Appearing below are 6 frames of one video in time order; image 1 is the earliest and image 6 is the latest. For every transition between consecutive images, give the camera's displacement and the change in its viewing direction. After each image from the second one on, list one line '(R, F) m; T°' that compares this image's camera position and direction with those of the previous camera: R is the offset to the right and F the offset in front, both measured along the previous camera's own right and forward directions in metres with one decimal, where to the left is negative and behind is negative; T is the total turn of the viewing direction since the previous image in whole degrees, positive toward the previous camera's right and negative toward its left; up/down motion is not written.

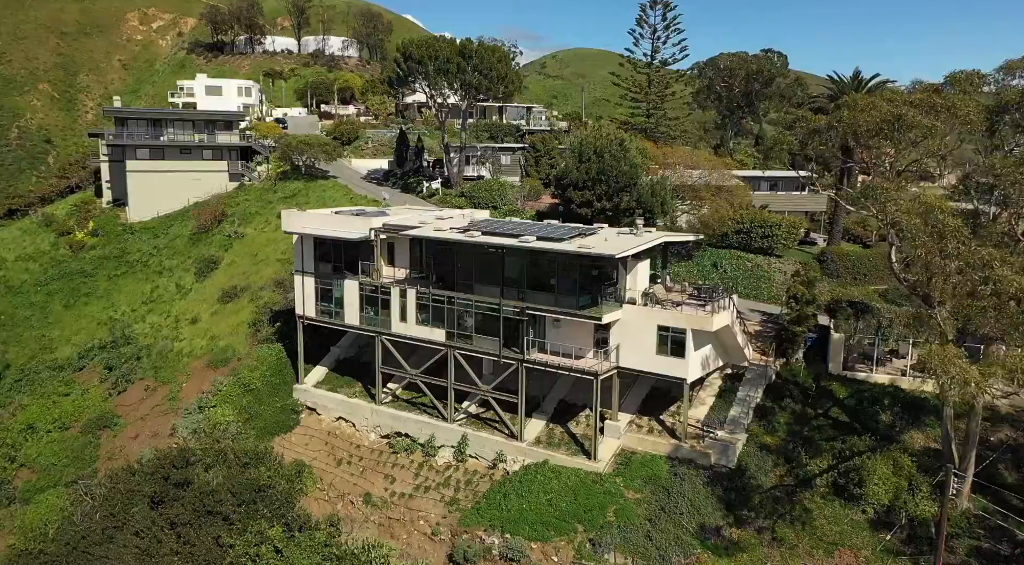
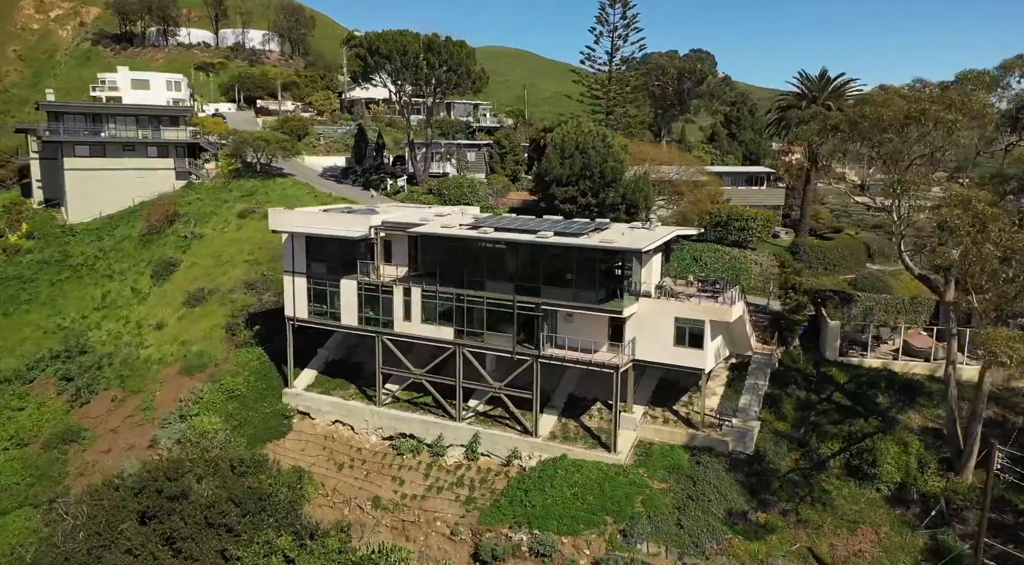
(-3.2, +0.3) m; +6°
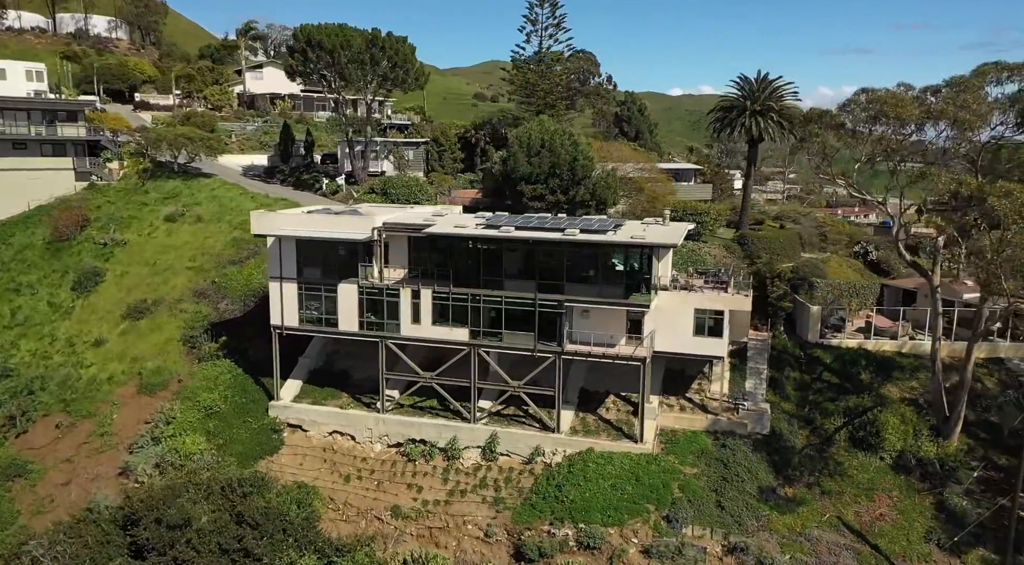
(-5.4, +0.5) m; +11°
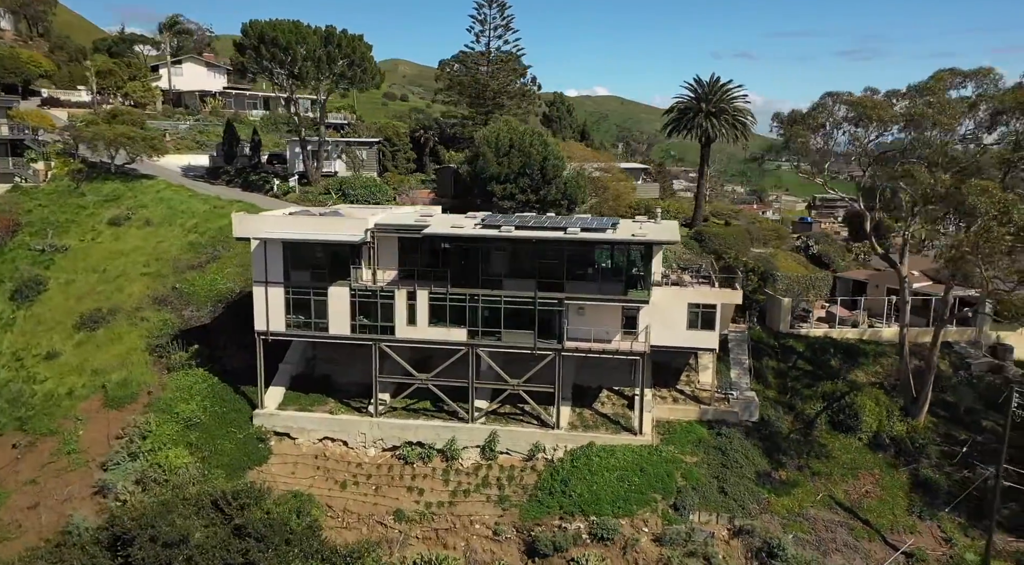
(-3.1, 0.0) m; +7°
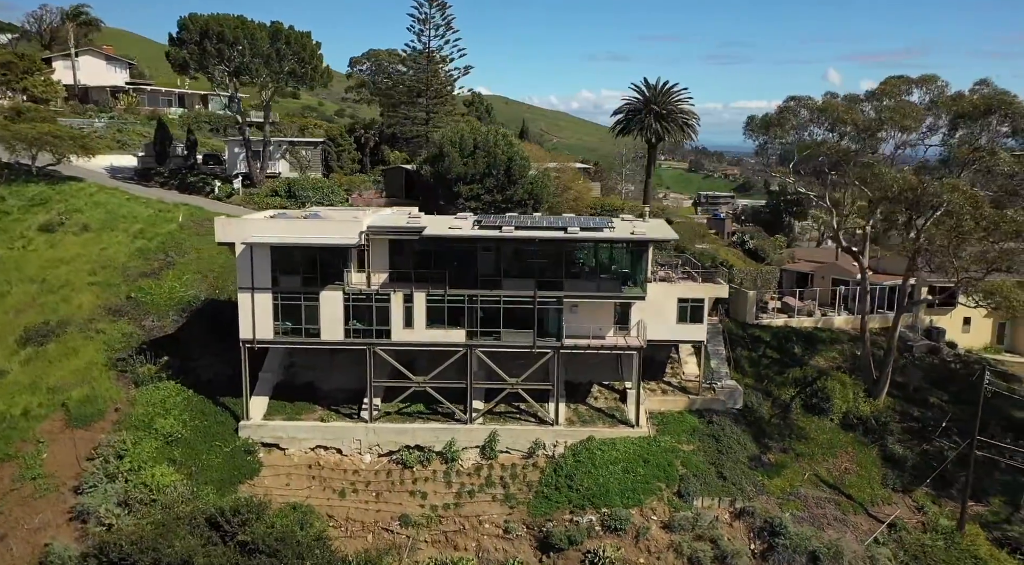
(-3.6, 0.0) m; +8°
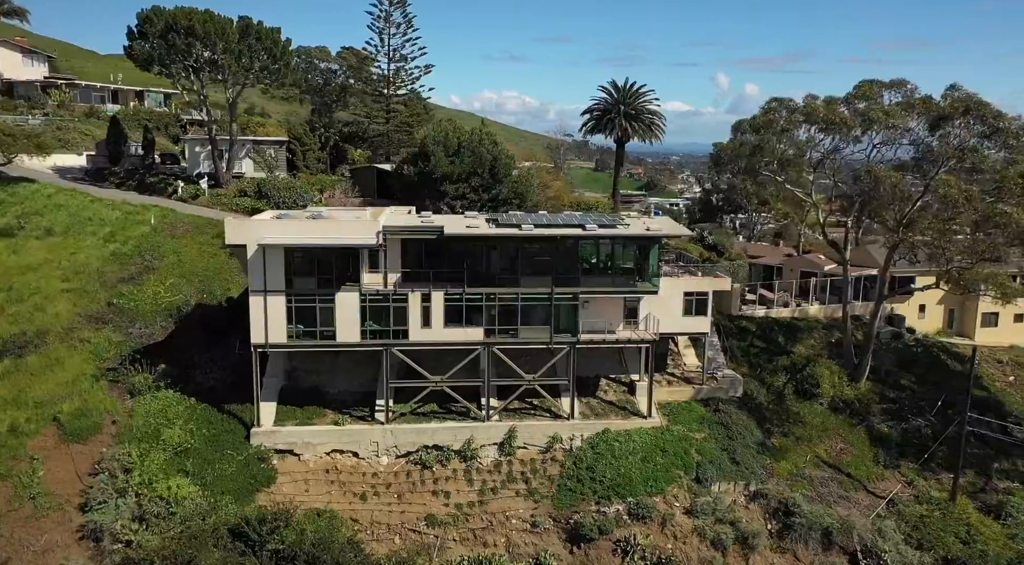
(-3.6, -0.1) m; +6°
